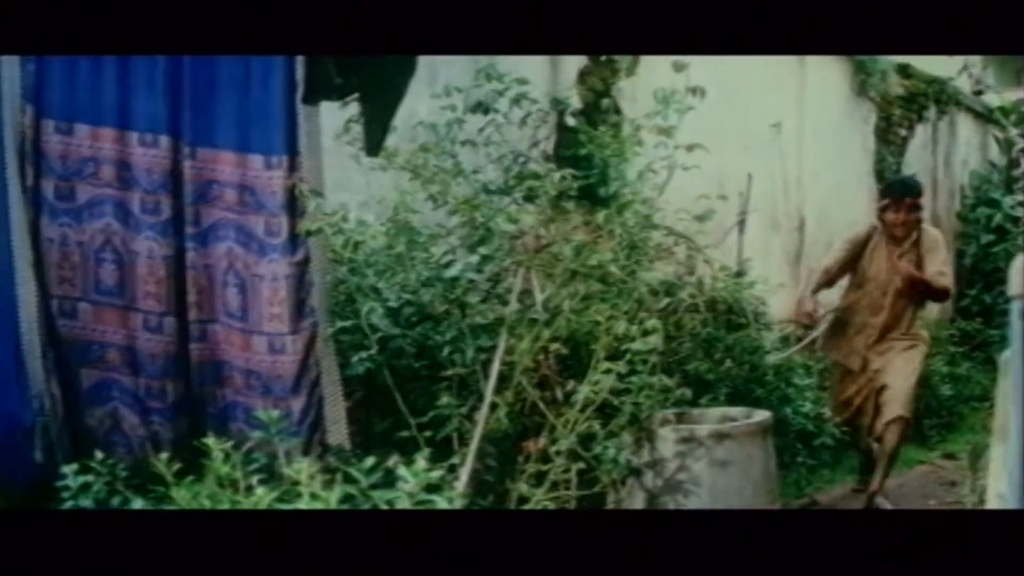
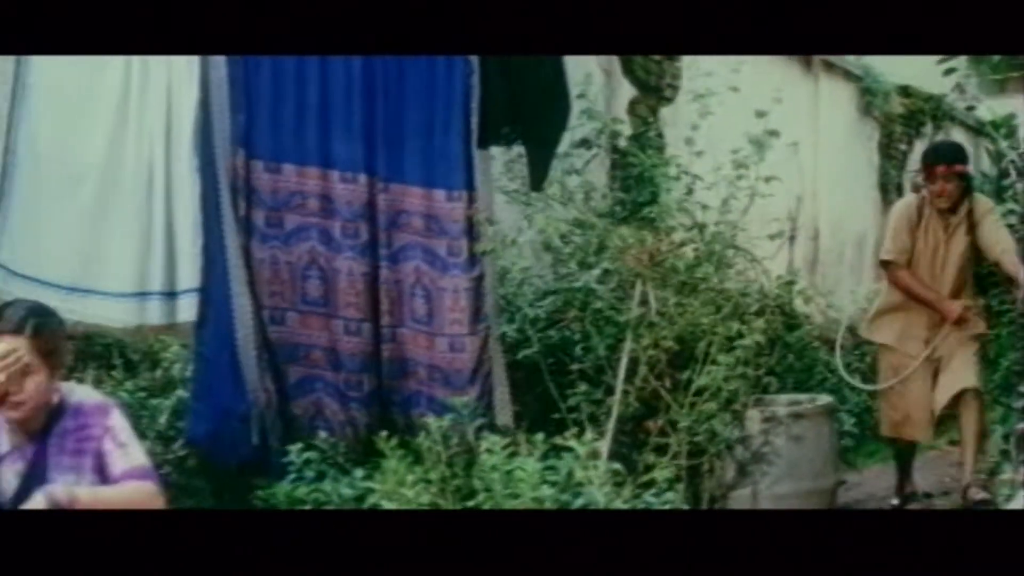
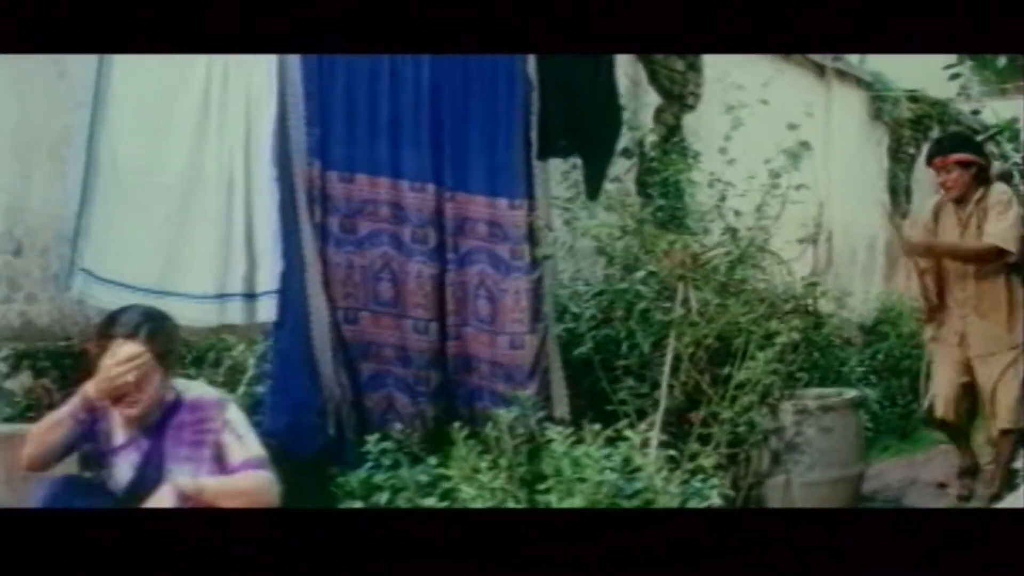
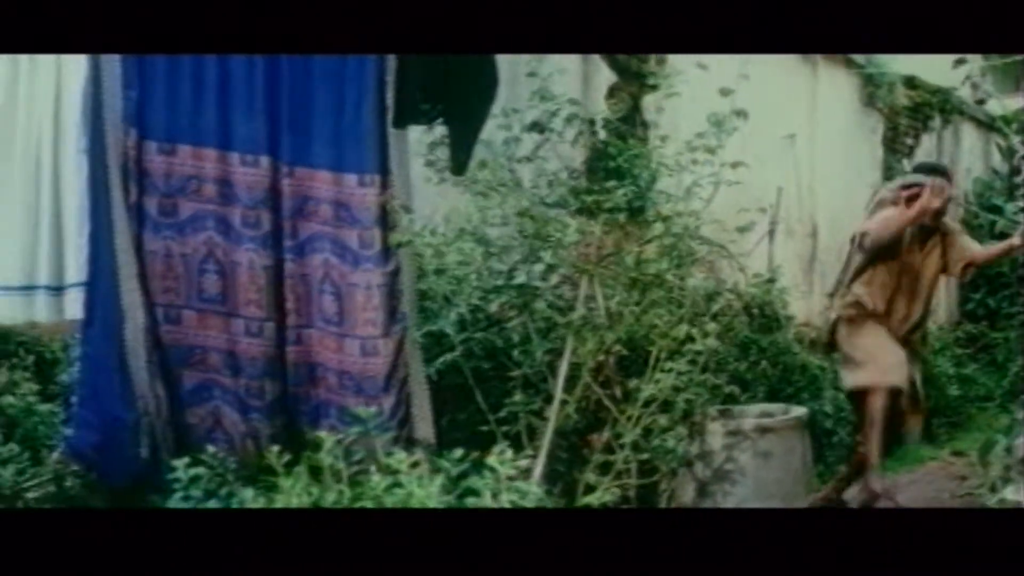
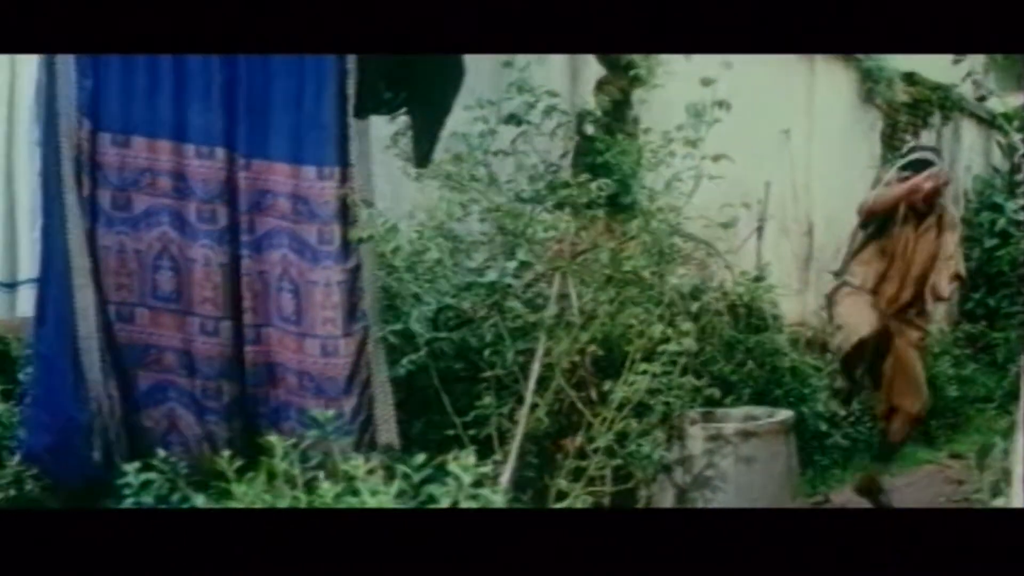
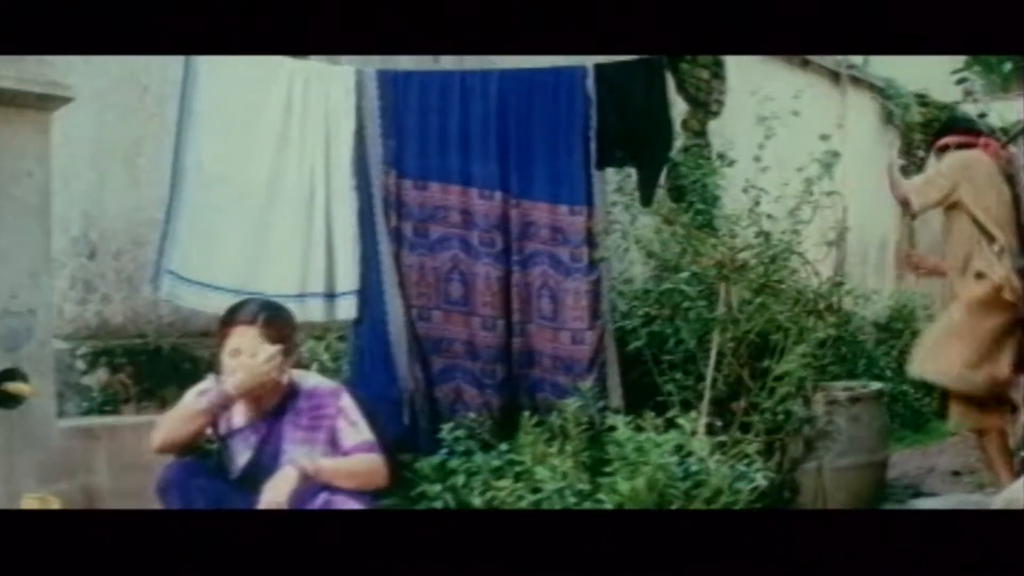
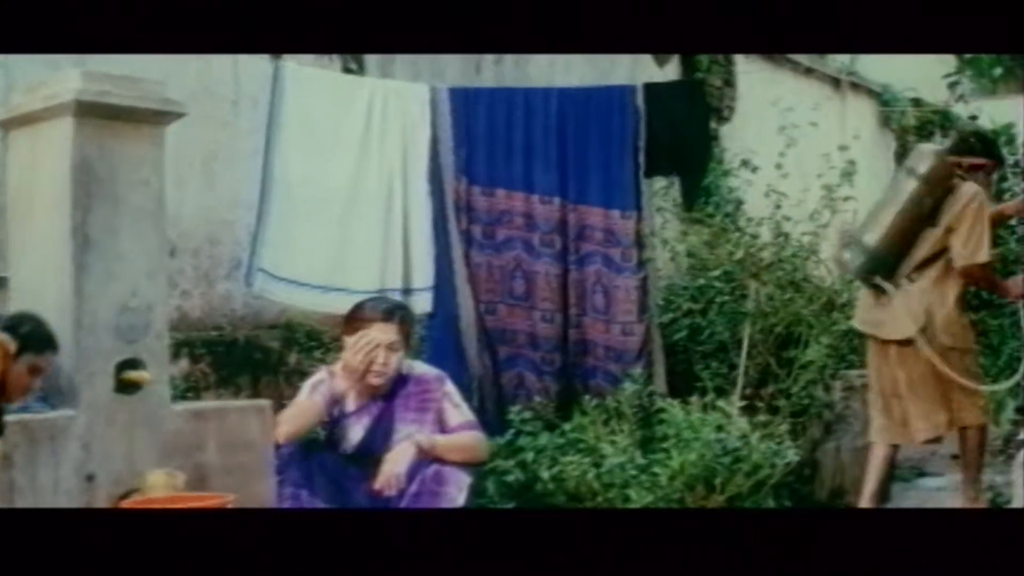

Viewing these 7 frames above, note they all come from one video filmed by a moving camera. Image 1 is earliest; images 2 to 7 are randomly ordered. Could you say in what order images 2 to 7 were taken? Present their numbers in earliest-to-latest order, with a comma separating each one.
5, 4, 2, 3, 6, 7
